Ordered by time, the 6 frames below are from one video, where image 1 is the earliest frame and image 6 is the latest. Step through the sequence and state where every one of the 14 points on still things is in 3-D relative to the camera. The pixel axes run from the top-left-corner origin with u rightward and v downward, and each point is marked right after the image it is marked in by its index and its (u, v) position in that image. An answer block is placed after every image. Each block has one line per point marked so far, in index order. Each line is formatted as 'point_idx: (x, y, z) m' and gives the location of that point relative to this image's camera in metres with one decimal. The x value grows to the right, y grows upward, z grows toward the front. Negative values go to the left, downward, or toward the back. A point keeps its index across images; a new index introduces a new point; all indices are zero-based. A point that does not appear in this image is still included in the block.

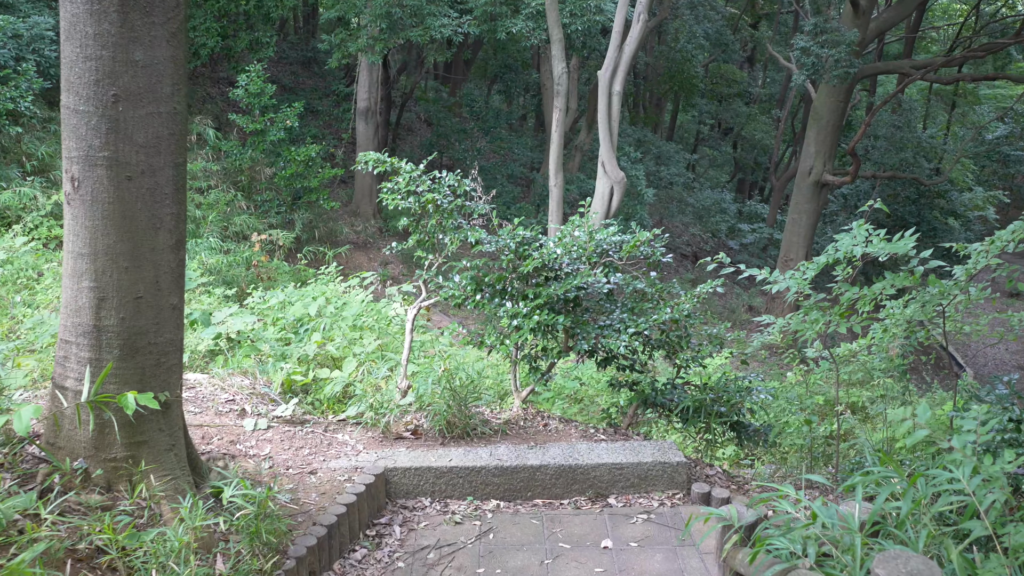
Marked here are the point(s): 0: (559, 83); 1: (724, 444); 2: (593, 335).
0: (+0.6, +2.8, +14.7) m
1: (+1.1, -0.8, +5.5) m
2: (+0.4, -0.2, +5.1) m
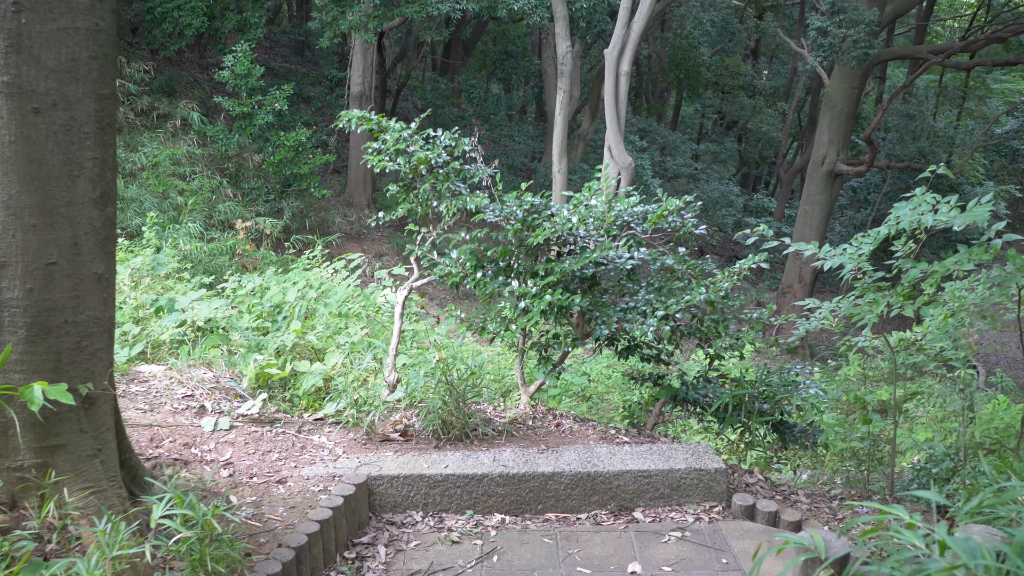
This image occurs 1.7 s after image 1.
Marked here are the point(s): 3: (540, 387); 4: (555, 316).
0: (+0.6, +2.9, +13.9) m
1: (+1.1, -0.7, +4.7) m
2: (+0.4, -0.1, +4.4) m
3: (+0.1, -0.4, +4.7) m
4: (+0.2, -0.1, +4.3) m
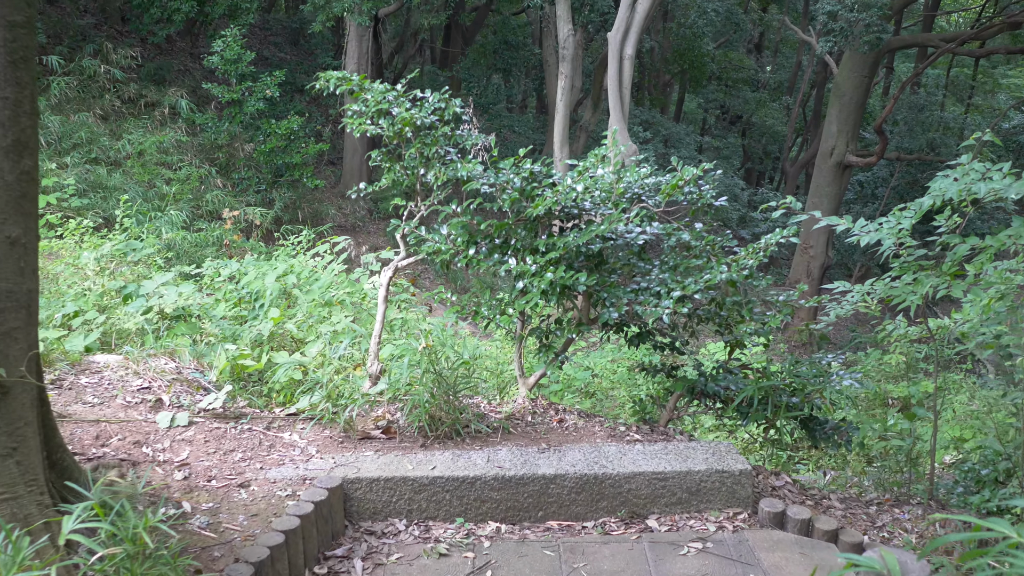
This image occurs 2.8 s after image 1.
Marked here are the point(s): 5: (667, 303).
0: (+0.6, +2.9, +13.4) m
1: (+1.1, -0.6, +4.2) m
2: (+0.4, 0.0, +3.9) m
3: (+0.1, -0.3, +4.2) m
4: (+0.2, 0.0, +3.8) m
5: (+0.5, 0.0, +3.8) m
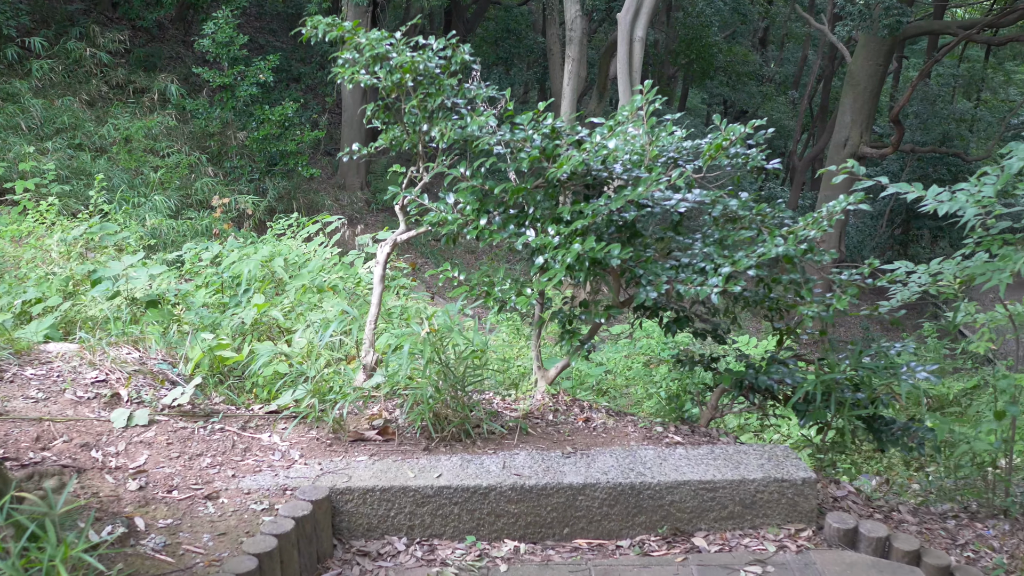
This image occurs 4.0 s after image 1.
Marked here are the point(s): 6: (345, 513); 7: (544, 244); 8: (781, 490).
0: (+0.7, +3.0, +12.9) m
1: (+1.1, -0.5, +3.6) m
2: (+0.5, 0.0, +3.3) m
3: (+0.2, -0.3, +3.6) m
4: (+0.2, 0.0, +3.2) m
5: (+0.6, 0.0, +3.2) m
6: (-0.4, -0.6, +2.9) m
7: (+0.1, +0.1, +3.3) m
8: (+0.8, -0.6, +3.1) m
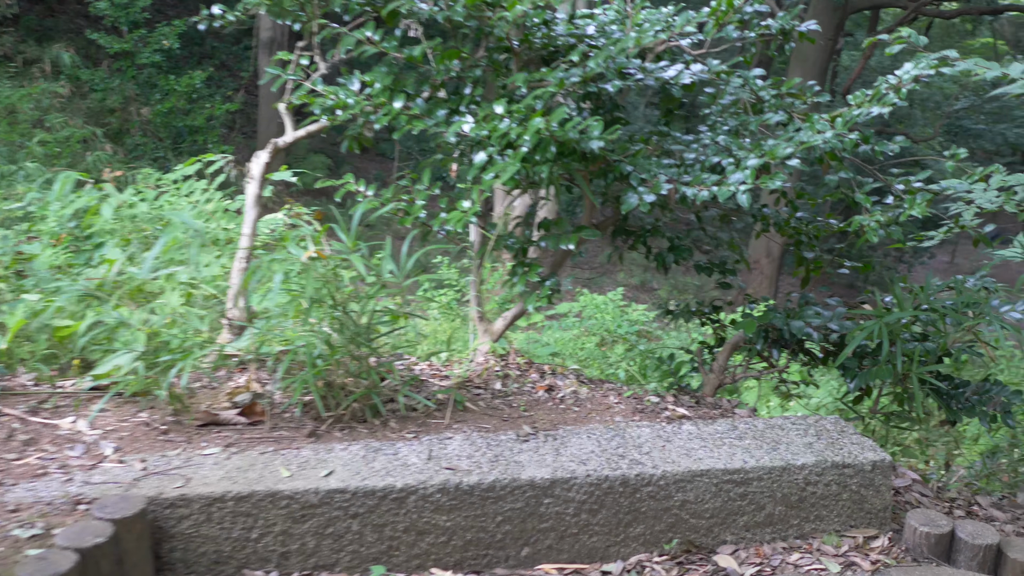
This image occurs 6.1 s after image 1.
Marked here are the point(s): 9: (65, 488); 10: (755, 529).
0: (-0.1, +3.2, +11.8) m
1: (+1.0, -0.3, +2.6) m
2: (+0.3, +0.2, +2.2) m
3: (0.0, -0.1, +2.5) m
4: (+0.1, +0.2, +2.2) m
5: (+0.4, +0.2, +2.2) m
6: (-0.6, -0.4, +1.9) m
7: (-0.1, +0.3, +2.2) m
8: (+0.6, -0.4, +2.1) m
9: (-0.8, -0.3, +1.9) m
10: (+0.5, -0.5, +2.1) m
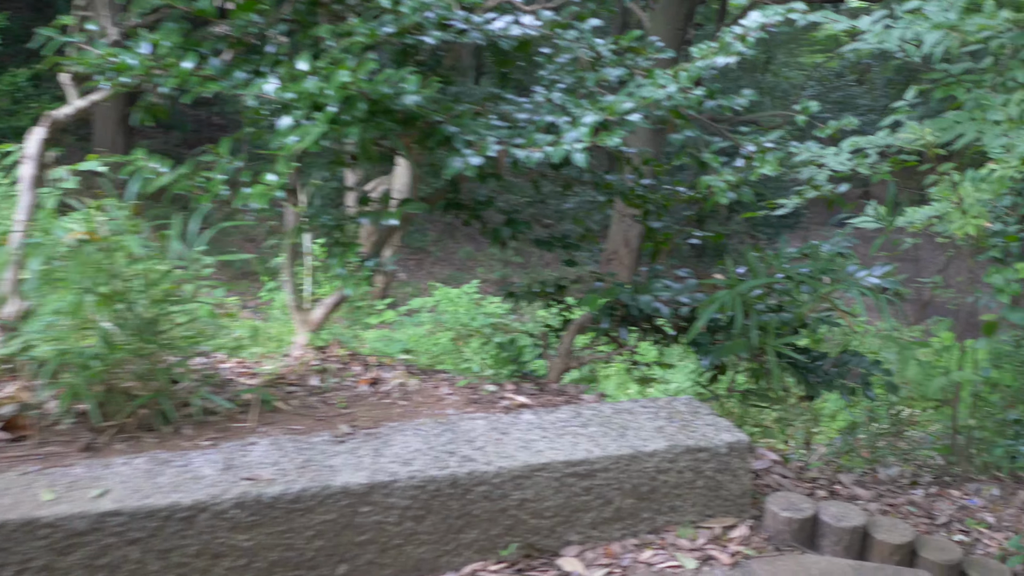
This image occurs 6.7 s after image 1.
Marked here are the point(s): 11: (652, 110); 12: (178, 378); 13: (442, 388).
0: (-1.7, +3.2, +11.5) m
1: (+0.6, -0.3, +2.5) m
2: (0.0, +0.3, +2.0) m
3: (-0.4, 0.0, +2.3) m
4: (-0.3, +0.3, +1.9) m
5: (+0.1, +0.3, +2.0) m
6: (-0.8, -0.4, +1.5) m
7: (-0.4, +0.4, +1.9) m
8: (+0.3, -0.3, +1.9) m
9: (-1.0, -0.3, +1.5) m
10: (+0.2, -0.4, +1.9) m
11: (+0.3, +0.3, +2.1) m
12: (-0.6, -0.2, +2.0) m
13: (-0.1, -0.2, +2.3) m
